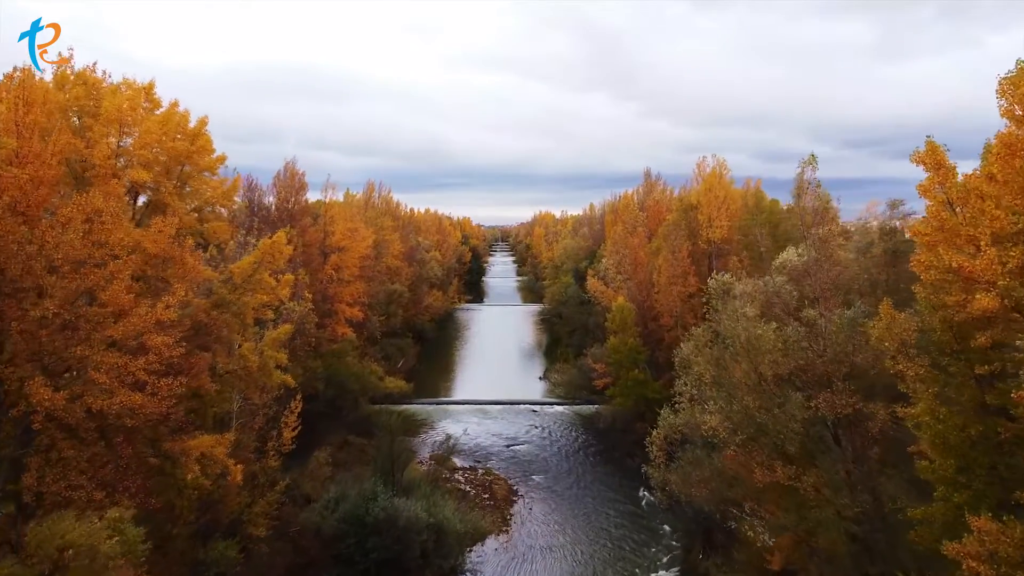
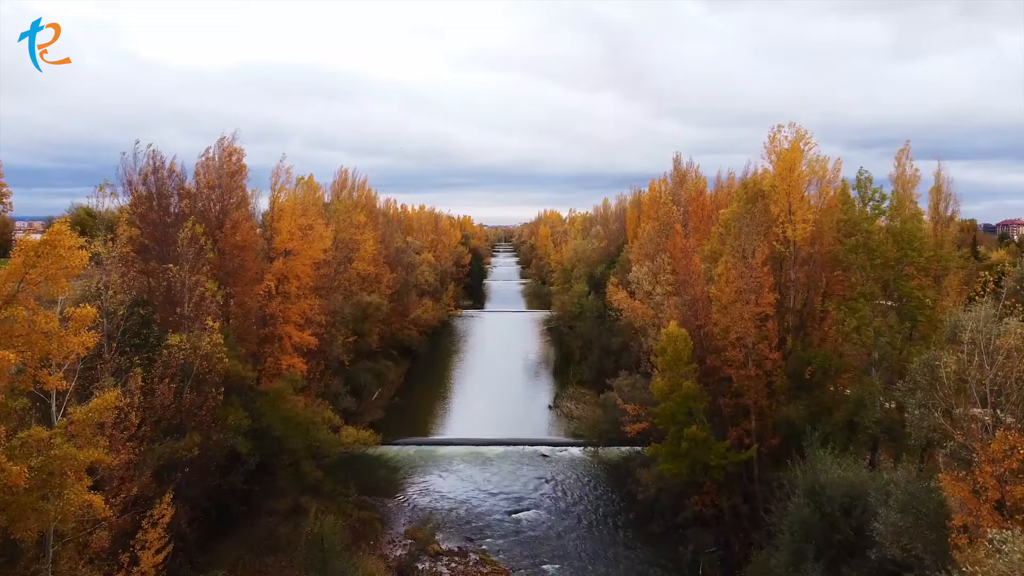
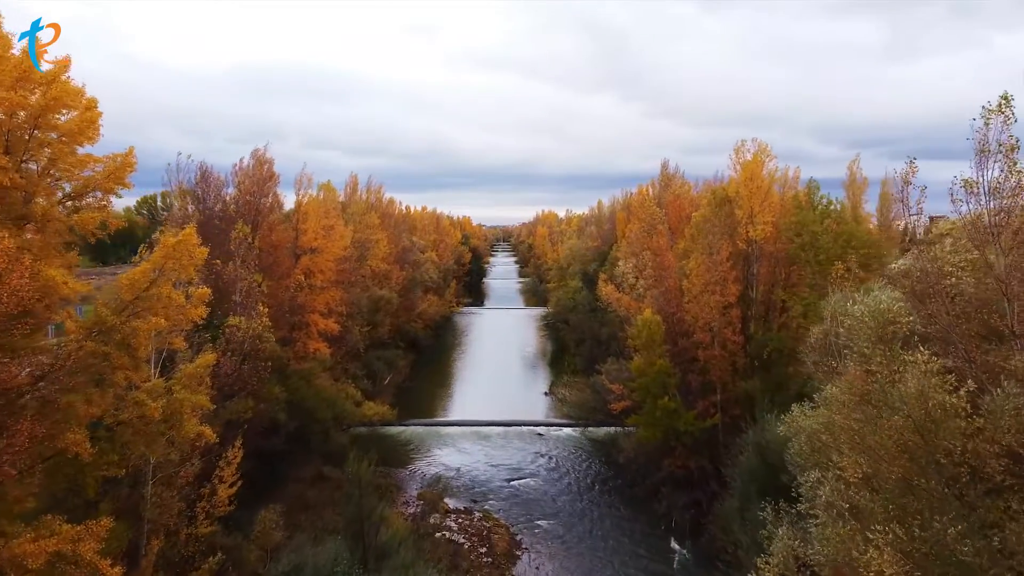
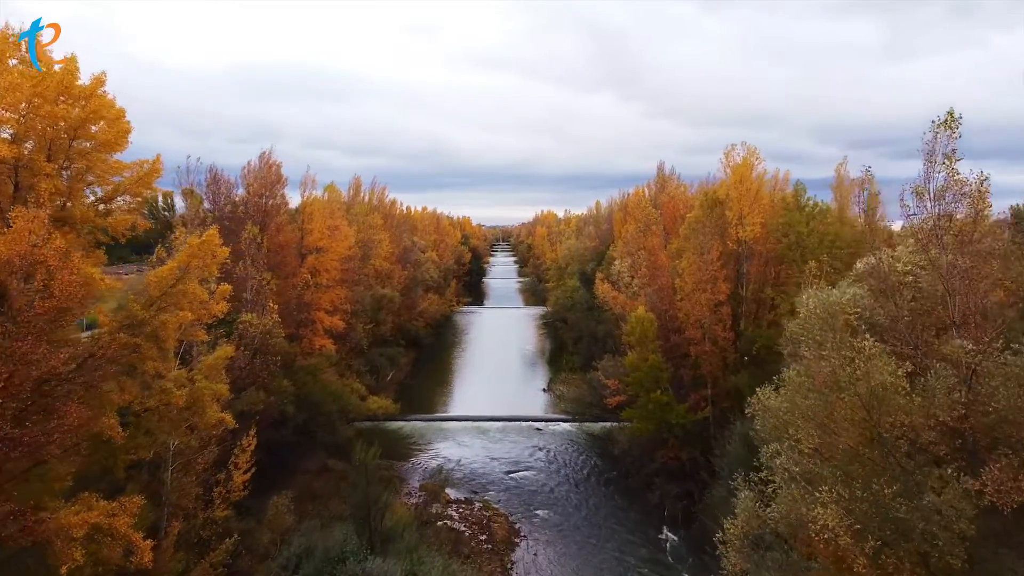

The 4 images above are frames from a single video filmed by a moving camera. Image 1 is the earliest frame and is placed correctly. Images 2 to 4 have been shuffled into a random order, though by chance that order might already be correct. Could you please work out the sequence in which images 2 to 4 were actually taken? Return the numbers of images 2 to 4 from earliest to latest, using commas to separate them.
4, 3, 2
